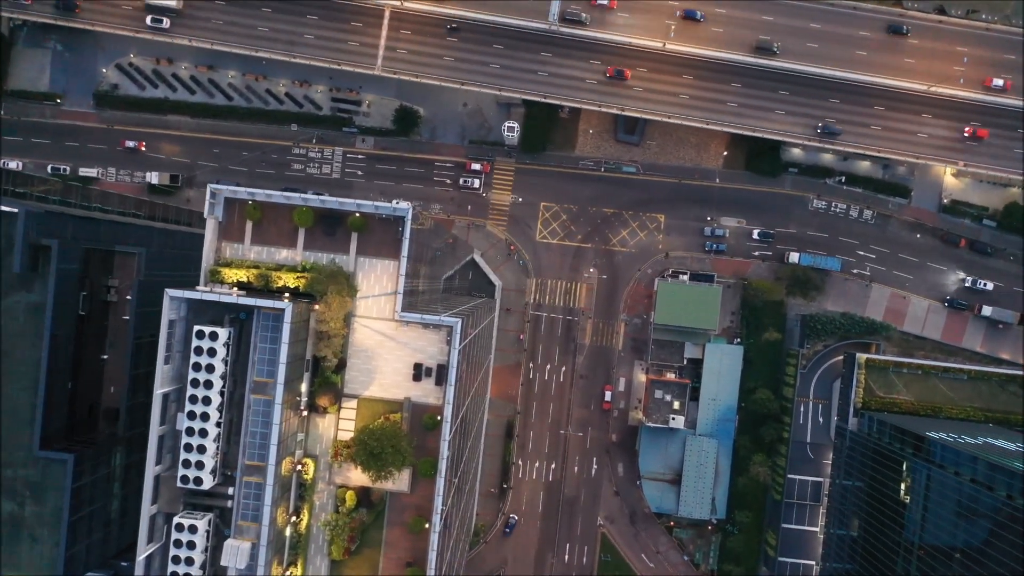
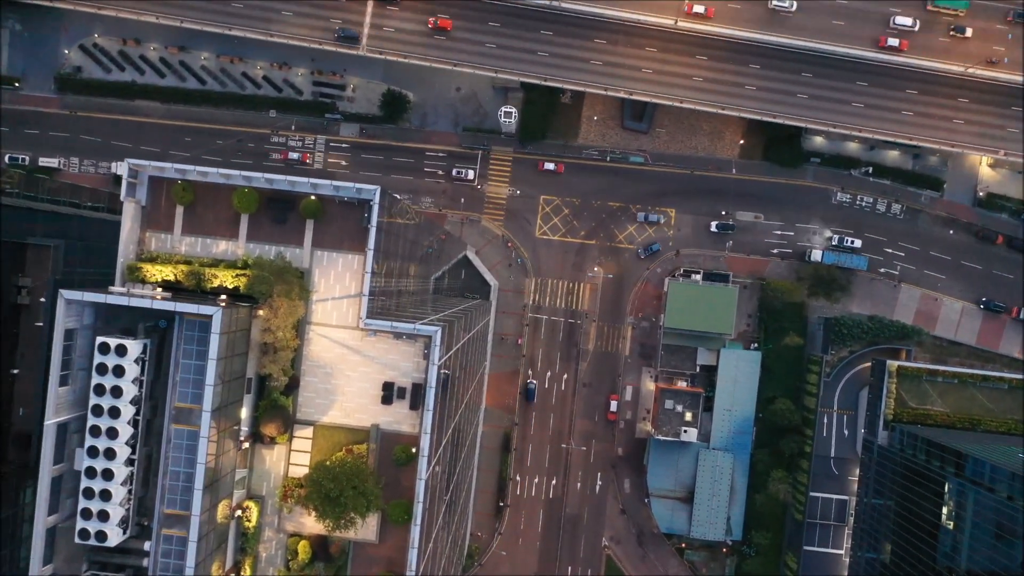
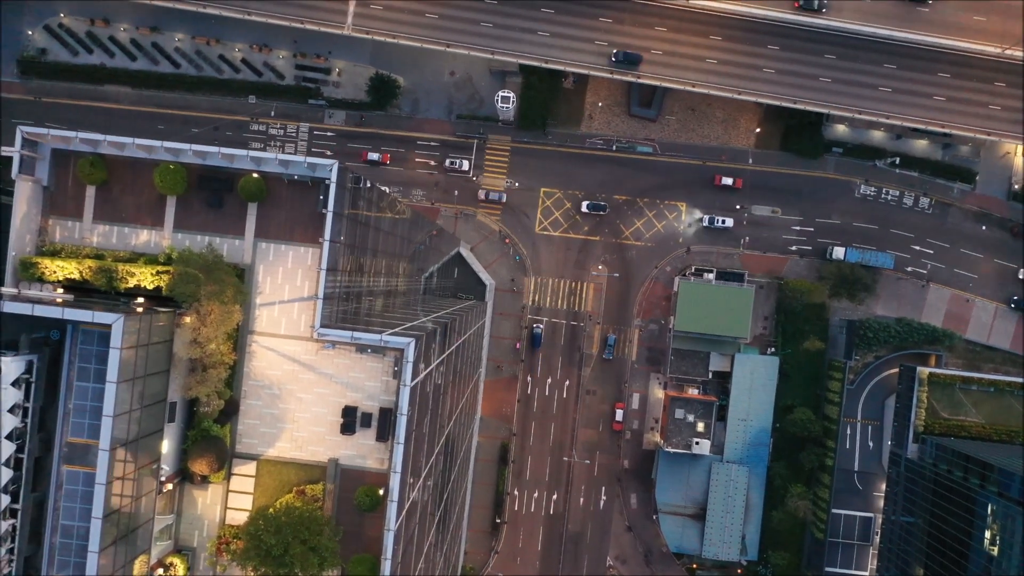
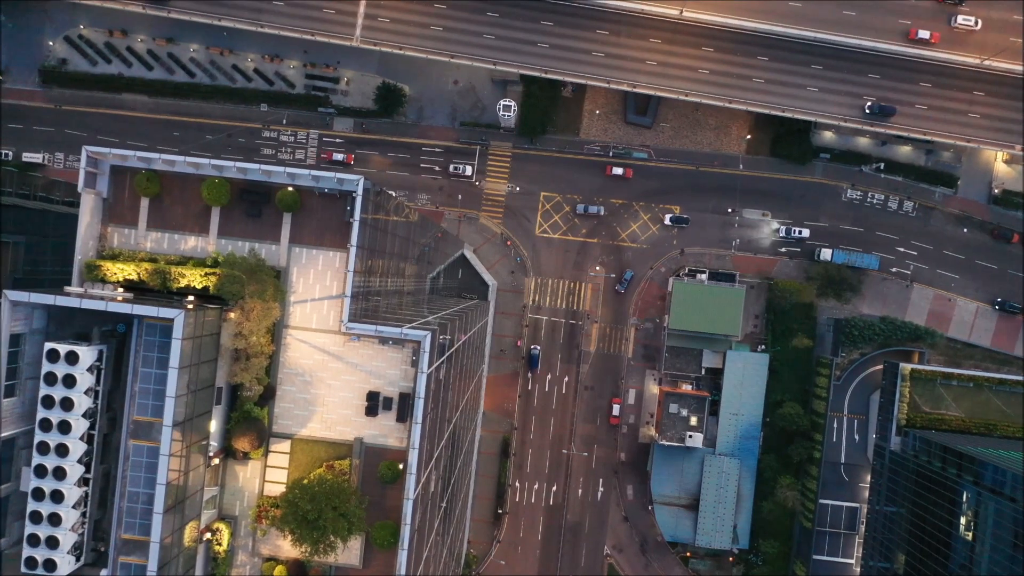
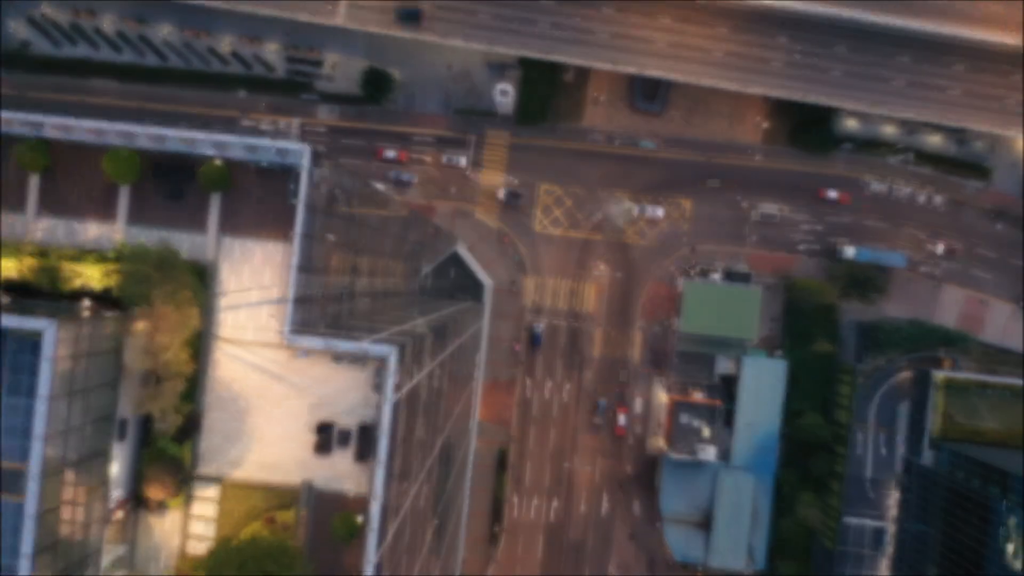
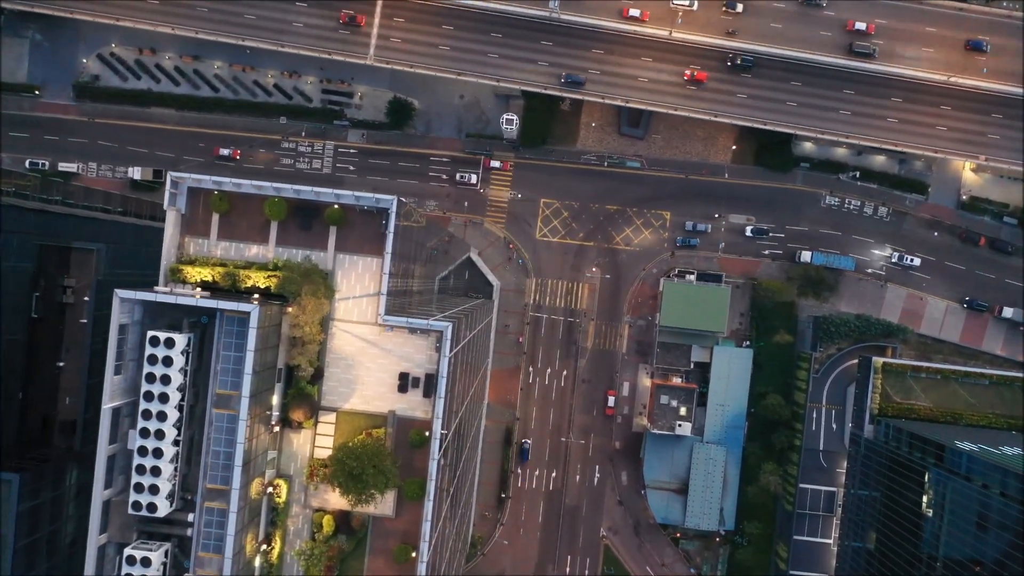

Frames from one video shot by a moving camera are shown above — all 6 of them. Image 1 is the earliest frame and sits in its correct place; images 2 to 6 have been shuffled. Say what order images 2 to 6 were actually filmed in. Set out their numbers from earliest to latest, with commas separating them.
6, 2, 4, 3, 5
